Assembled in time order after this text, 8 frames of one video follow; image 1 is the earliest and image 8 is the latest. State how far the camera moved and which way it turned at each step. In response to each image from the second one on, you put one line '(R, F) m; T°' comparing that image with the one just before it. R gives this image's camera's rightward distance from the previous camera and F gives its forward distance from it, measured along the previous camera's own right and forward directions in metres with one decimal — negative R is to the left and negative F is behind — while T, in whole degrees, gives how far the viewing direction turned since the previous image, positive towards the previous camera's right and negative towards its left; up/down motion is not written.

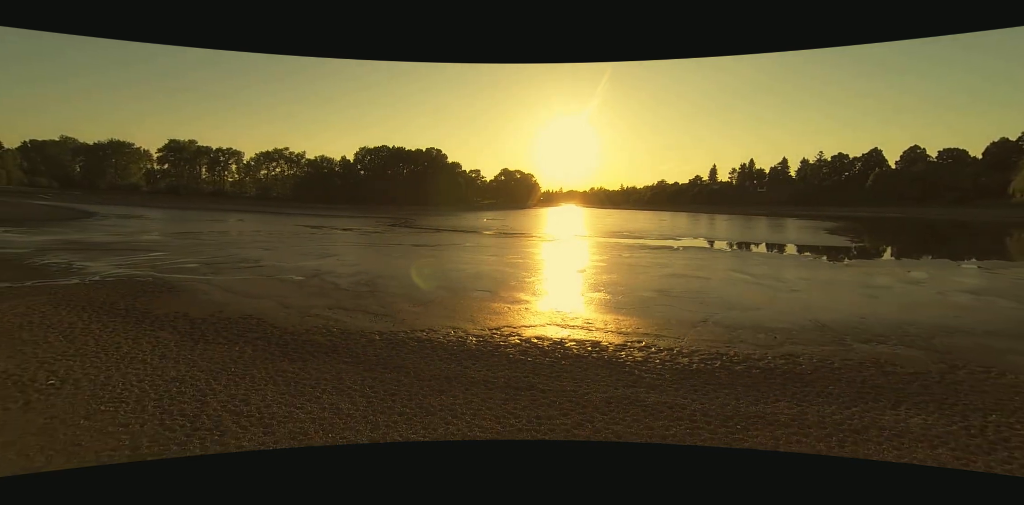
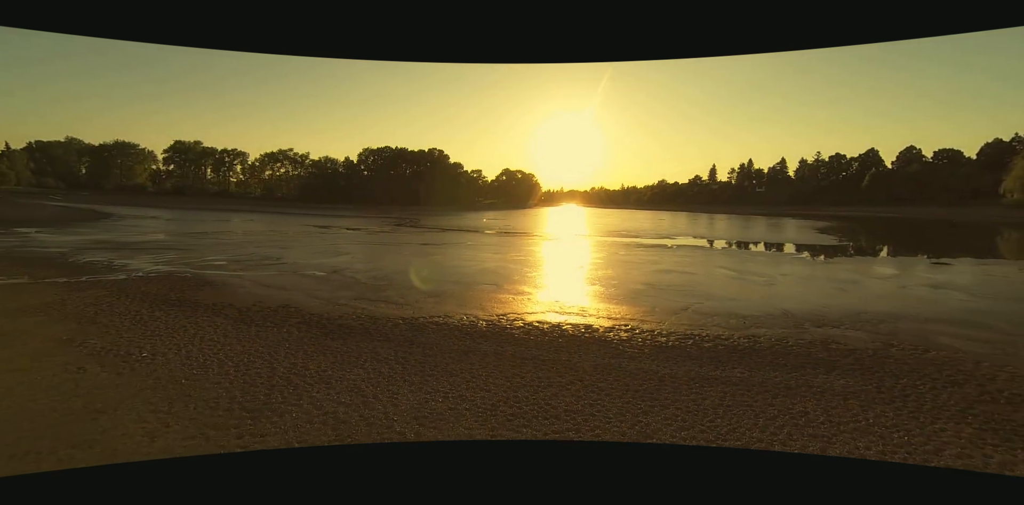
(-0.1, -1.3) m; 0°
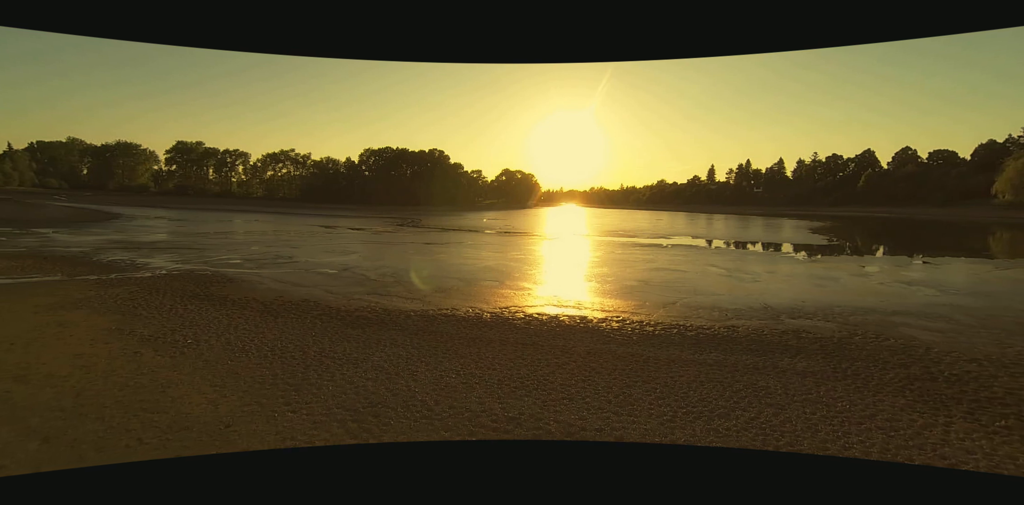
(0.0, -0.9) m; 0°
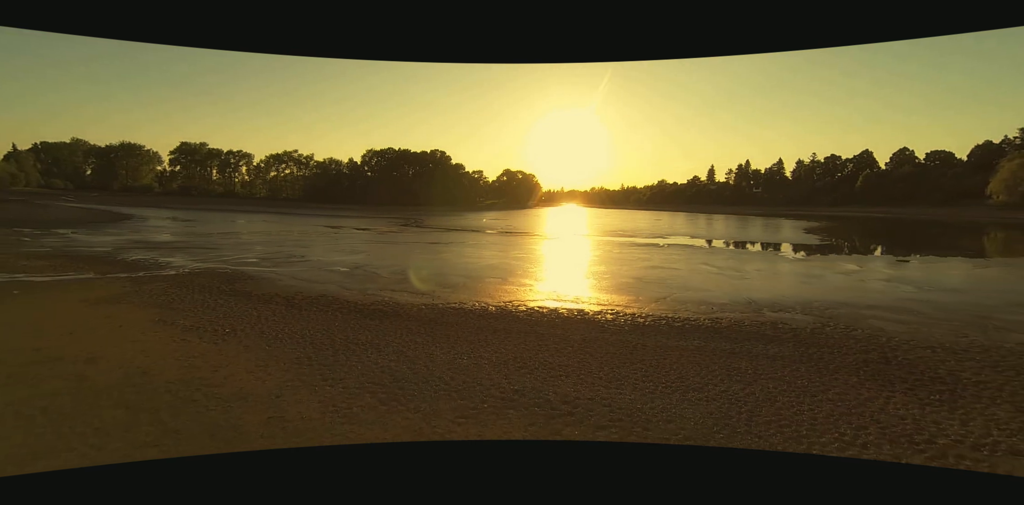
(-0.1, -0.9) m; 0°
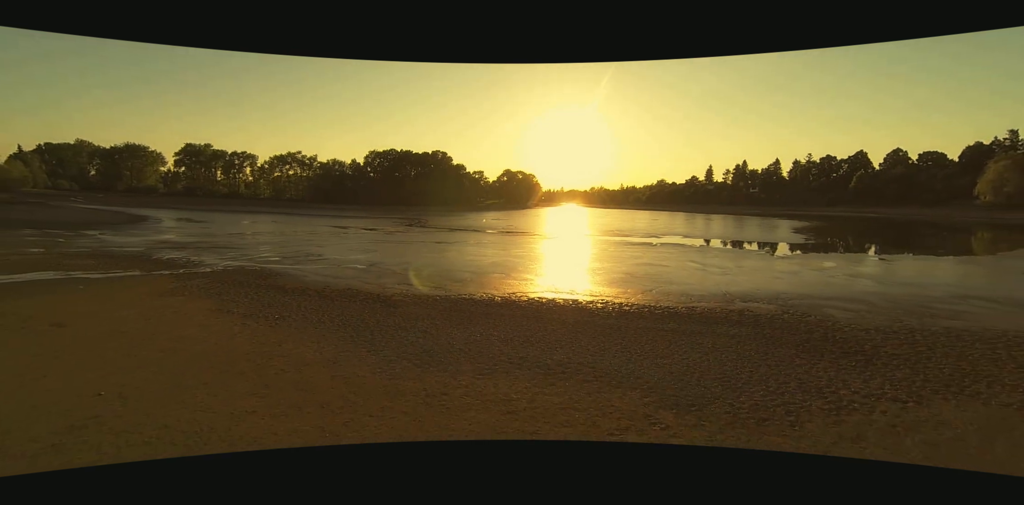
(-0.1, -1.7) m; 0°
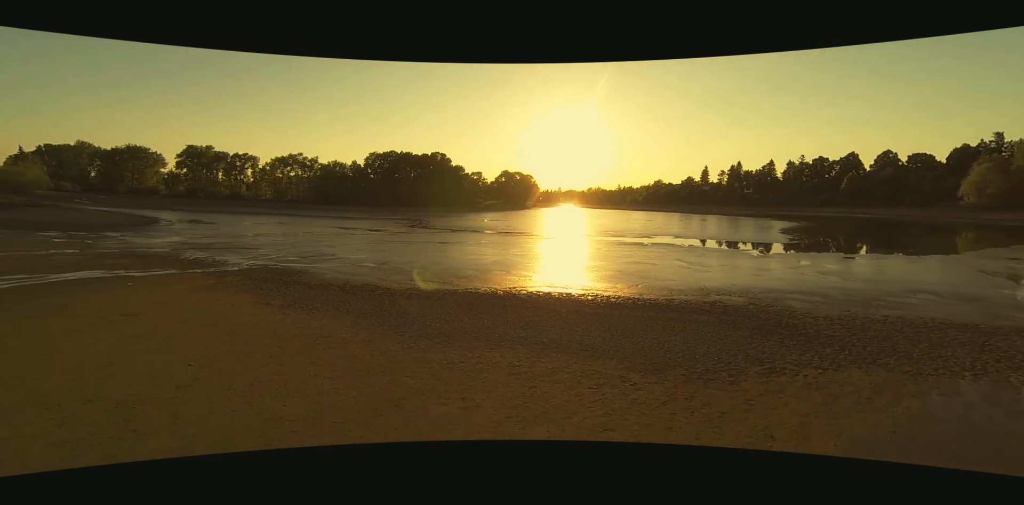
(-0.1, -1.7) m; 0°
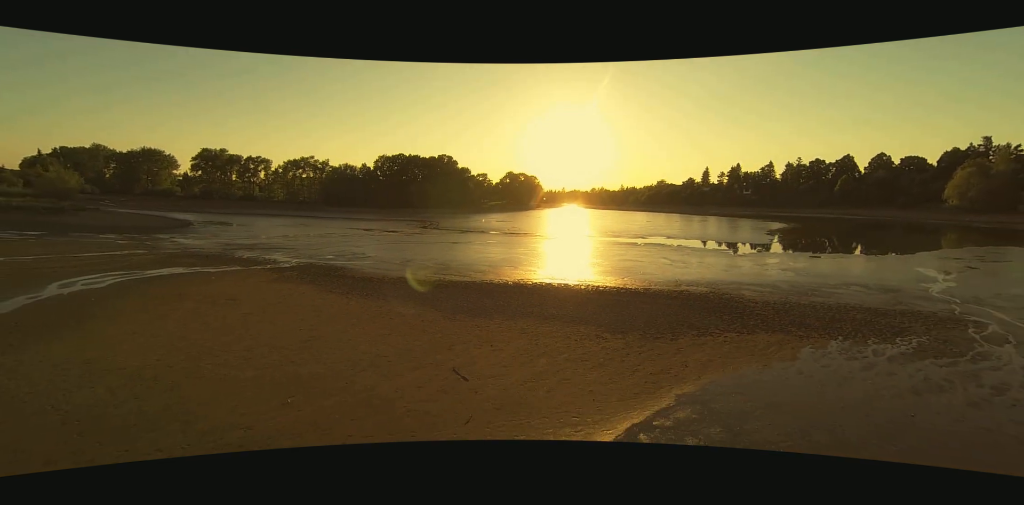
(-0.2, -3.5) m; 0°
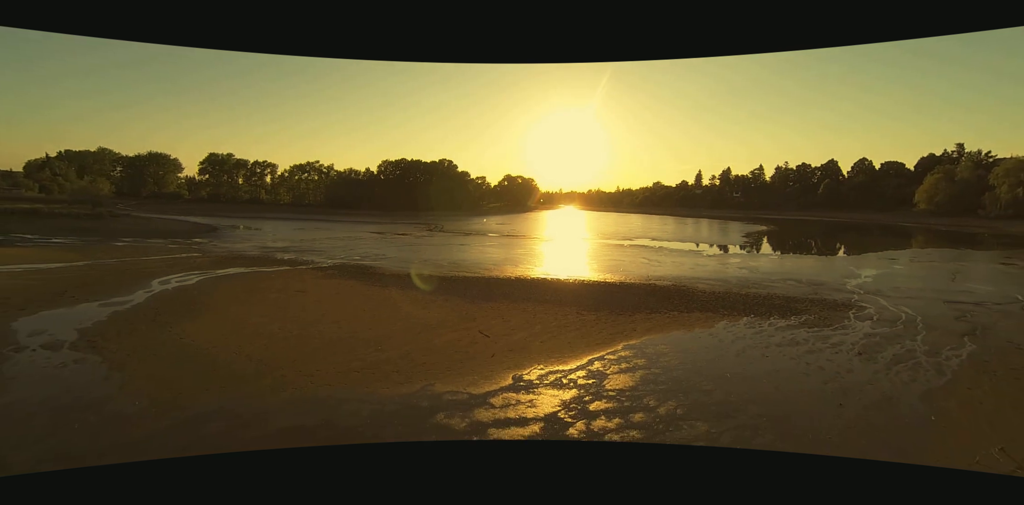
(-0.2, -4.4) m; 0°
